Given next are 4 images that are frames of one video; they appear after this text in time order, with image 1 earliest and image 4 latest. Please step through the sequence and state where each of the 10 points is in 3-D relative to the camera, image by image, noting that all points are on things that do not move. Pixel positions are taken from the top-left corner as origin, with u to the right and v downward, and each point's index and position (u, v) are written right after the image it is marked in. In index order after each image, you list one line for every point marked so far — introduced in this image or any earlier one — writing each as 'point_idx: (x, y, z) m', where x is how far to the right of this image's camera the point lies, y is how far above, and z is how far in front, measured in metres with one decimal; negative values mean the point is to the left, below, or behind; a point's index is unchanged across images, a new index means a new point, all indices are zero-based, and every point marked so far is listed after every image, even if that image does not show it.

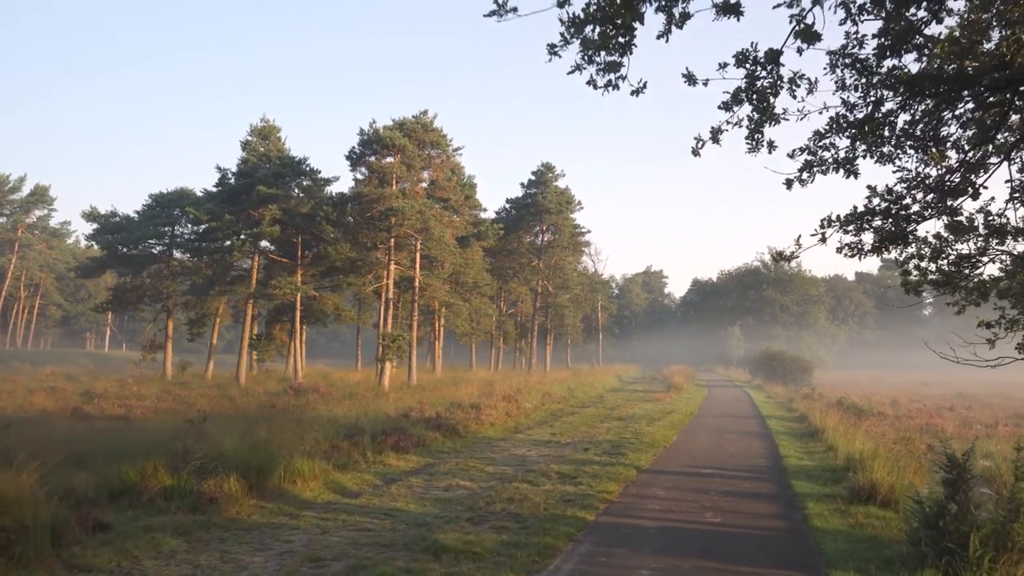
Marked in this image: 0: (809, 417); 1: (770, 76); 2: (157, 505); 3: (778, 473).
0: (+7.5, -3.3, +18.2) m
1: (+2.0, +1.6, +5.5) m
2: (-3.6, -2.2, +7.3) m
3: (+3.7, -2.6, +10.1) m
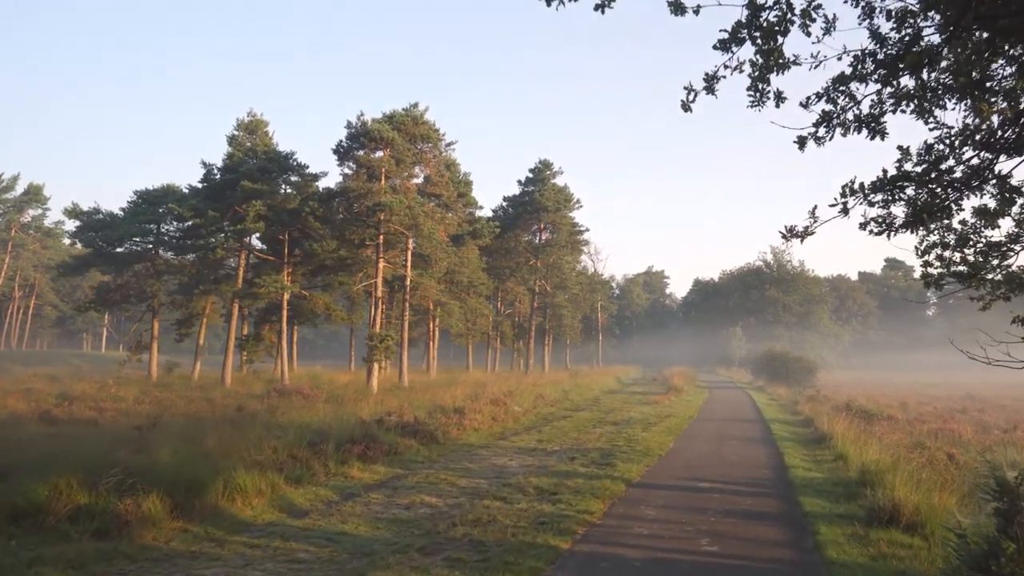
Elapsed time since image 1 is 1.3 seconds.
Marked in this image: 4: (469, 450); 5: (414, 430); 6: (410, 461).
0: (+7.2, -3.2, +17.1) m
1: (+1.6, +1.7, +4.4) m
2: (-4.0, -2.1, +6.3) m
3: (+3.4, -2.5, +9.0) m
4: (-0.8, -2.8, +12.4) m
5: (-1.8, -2.6, +13.1) m
6: (-1.6, -2.7, +11.1) m
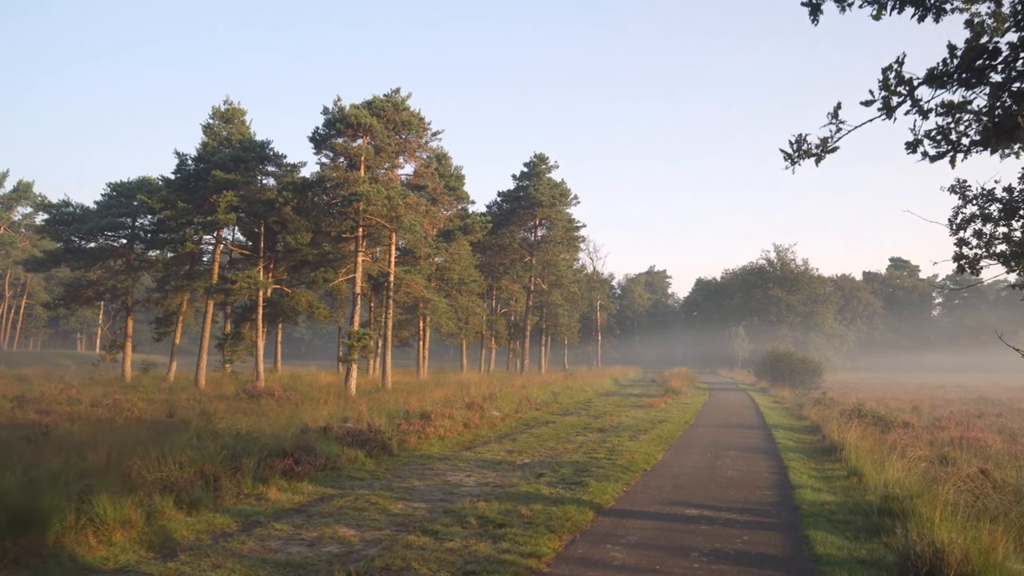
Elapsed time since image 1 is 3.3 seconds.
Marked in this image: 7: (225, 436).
0: (+6.7, -3.0, +15.4) m
1: (+1.0, +1.9, +2.7) m
2: (-4.6, -1.9, +4.6) m
3: (+2.8, -2.3, +7.3) m
4: (-1.3, -2.6, +10.7) m
5: (-2.4, -2.4, +11.5) m
6: (-2.2, -2.5, +9.4) m
7: (-4.6, -2.4, +11.4) m
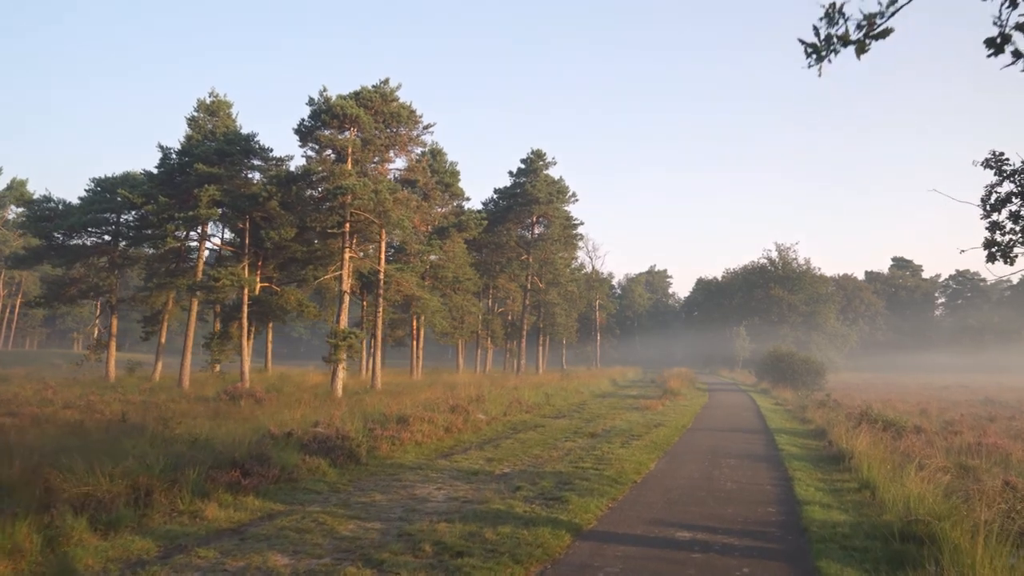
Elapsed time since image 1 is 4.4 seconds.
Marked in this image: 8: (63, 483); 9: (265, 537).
0: (+6.4, -2.9, +14.5) m
1: (+0.7, +2.0, +1.8) m
2: (-4.9, -1.8, +3.7) m
3: (+2.5, -2.2, +6.4) m
4: (-1.6, -2.5, +9.8) m
5: (-2.7, -2.3, +10.5) m
6: (-2.5, -2.4, +8.5) m
7: (-4.9, -2.3, +10.5) m
8: (-4.4, -1.9, +7.0) m
9: (-2.2, -2.2, +6.5) m
